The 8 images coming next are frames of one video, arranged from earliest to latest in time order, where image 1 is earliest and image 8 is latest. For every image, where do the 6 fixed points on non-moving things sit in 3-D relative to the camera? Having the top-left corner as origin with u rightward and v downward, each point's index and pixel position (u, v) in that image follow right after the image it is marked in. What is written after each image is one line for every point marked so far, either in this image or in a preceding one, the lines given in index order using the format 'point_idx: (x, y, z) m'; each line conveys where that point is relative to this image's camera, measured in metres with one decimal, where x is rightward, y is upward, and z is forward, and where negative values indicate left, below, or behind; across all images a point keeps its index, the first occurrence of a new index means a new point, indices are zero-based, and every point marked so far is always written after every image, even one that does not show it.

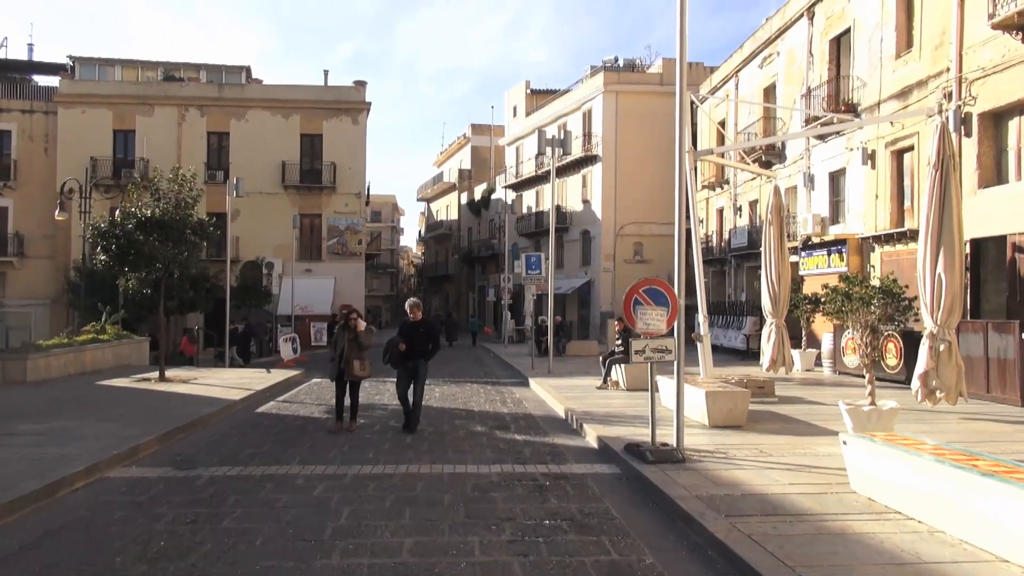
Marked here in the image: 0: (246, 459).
0: (-3.4, -2.2, +10.1) m
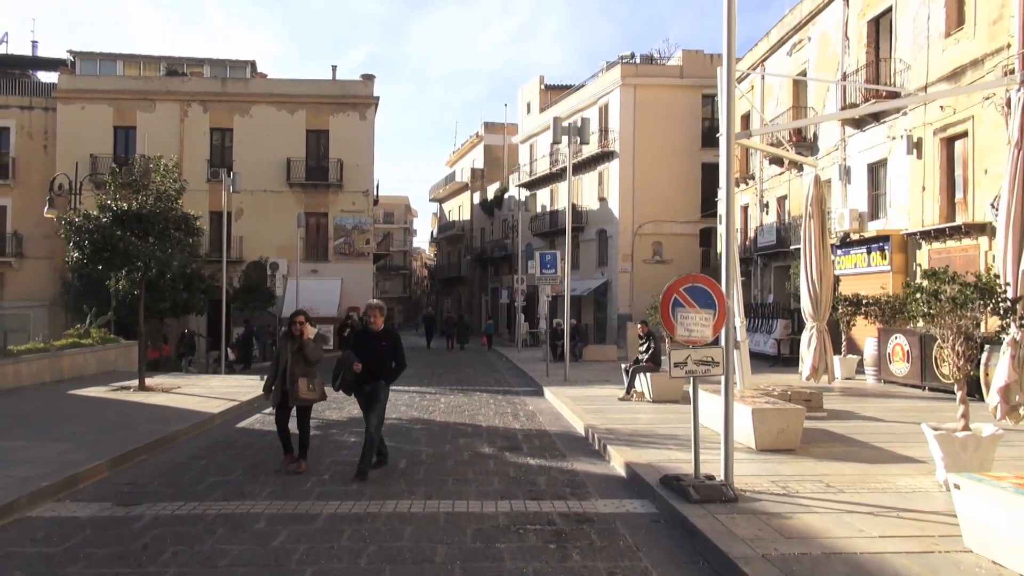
0: (-3.3, -2.2, +8.4) m
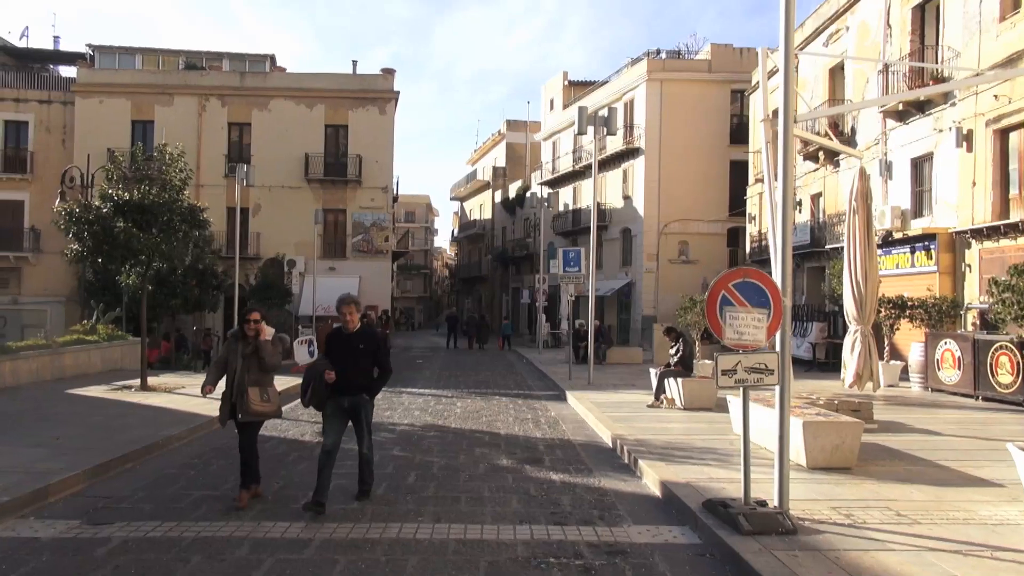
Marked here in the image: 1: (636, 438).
0: (-3.1, -2.1, +7.5) m
1: (+1.8, -2.1, +11.3) m
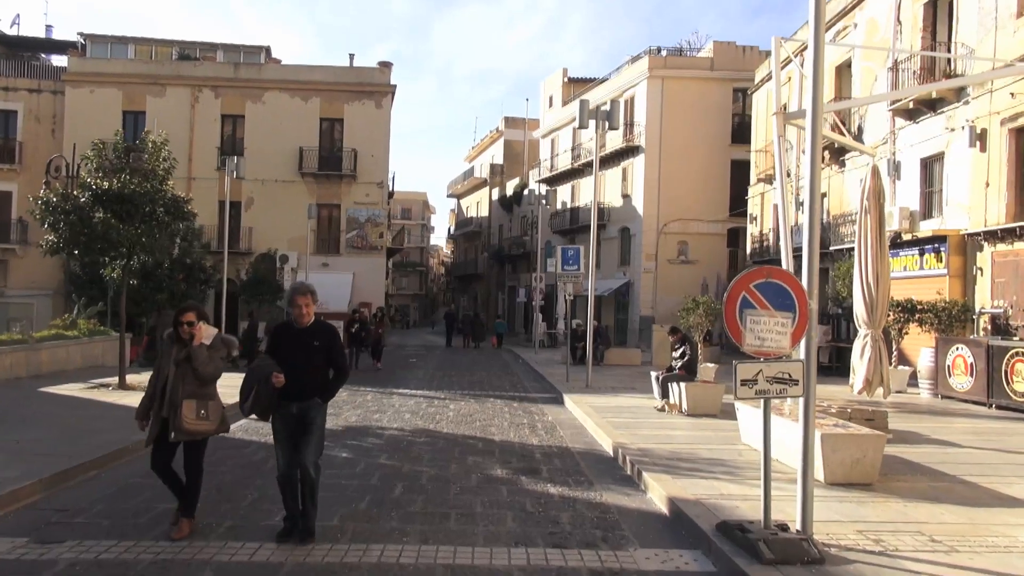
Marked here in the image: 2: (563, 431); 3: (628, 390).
0: (-3.2, -2.0, +6.8) m
1: (+1.7, -2.1, +10.6) m
2: (+0.8, -2.3, +12.9) m
3: (+2.7, -2.3, +18.3) m
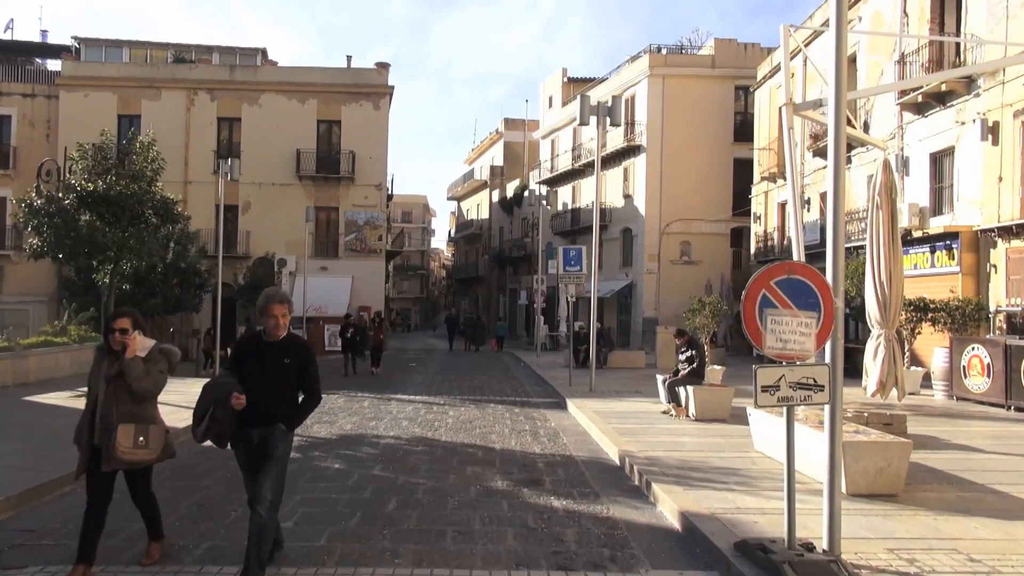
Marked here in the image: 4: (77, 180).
0: (-3.1, -2.1, +6.3) m
1: (+1.7, -2.1, +10.1) m
2: (+0.9, -2.3, +12.4) m
3: (+2.7, -2.4, +17.8) m
4: (-8.0, +2.0, +14.7) m
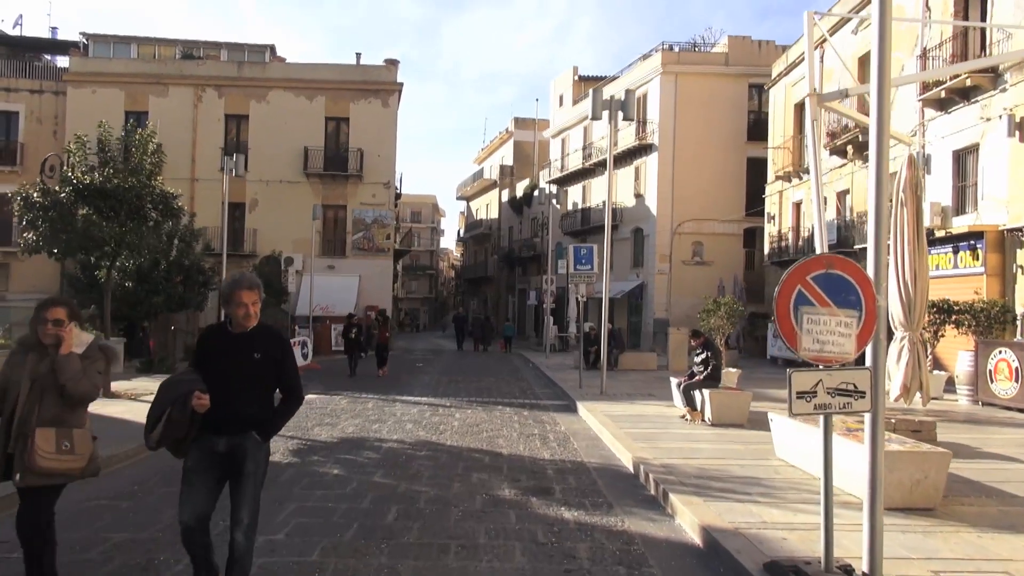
0: (-3.1, -2.0, +5.8) m
1: (+1.8, -2.1, +9.6) m
2: (+1.0, -2.3, +11.9) m
3: (+2.9, -2.4, +17.2) m
4: (-7.9, +2.1, +14.2) m
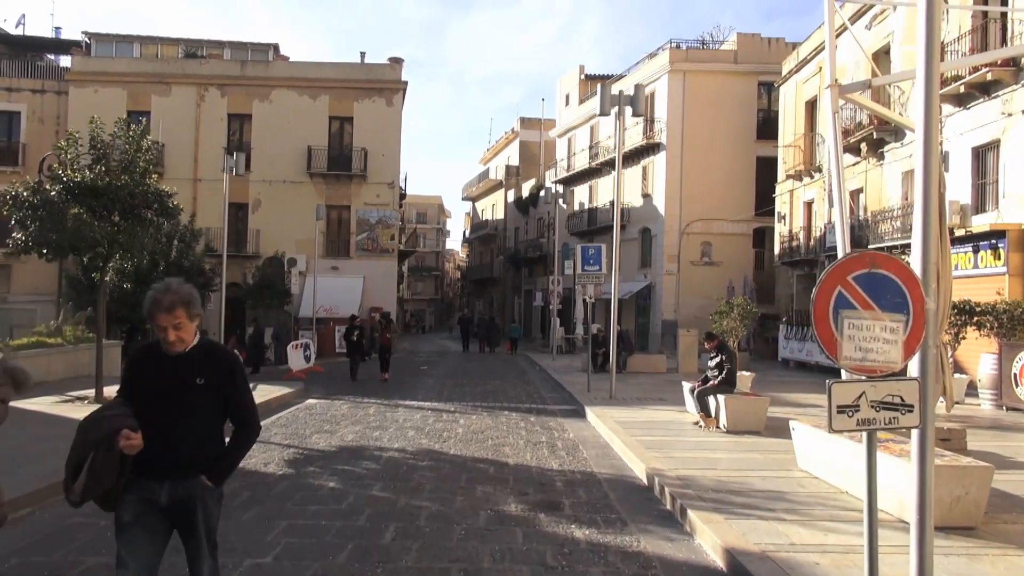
0: (-3.0, -2.0, +5.3) m
1: (+1.9, -2.1, +9.0) m
2: (+1.1, -2.3, +11.3) m
3: (+3.0, -2.4, +16.7) m
4: (-7.7, +2.0, +13.8) m
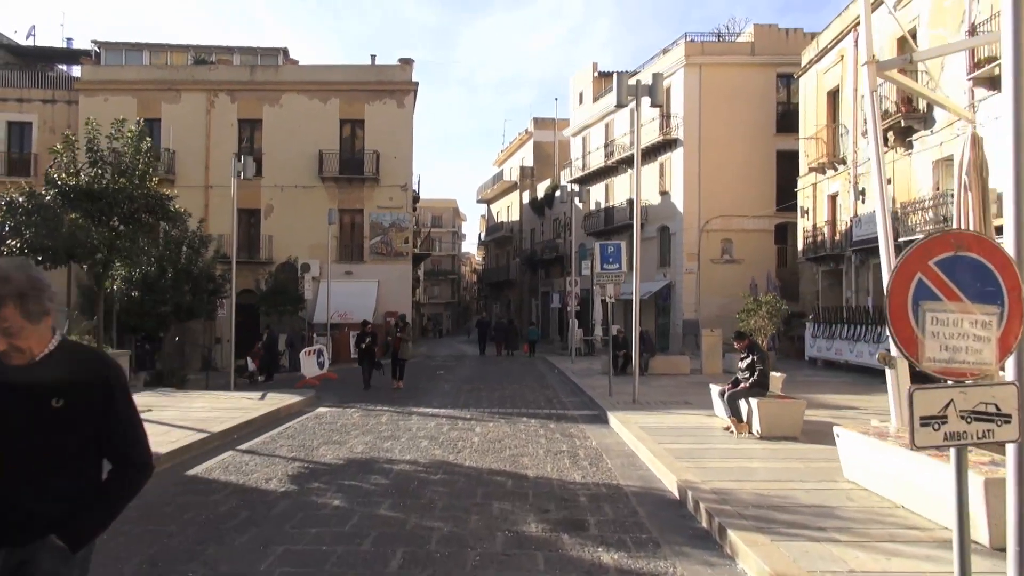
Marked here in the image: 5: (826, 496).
0: (-2.9, -2.1, +4.7) m
1: (+2.1, -2.1, +8.3) m
2: (+1.3, -2.3, +10.6) m
3: (+3.4, -2.3, +15.9) m
4: (-7.5, +1.9, +13.2) m
5: (+3.1, -2.0, +7.8) m
